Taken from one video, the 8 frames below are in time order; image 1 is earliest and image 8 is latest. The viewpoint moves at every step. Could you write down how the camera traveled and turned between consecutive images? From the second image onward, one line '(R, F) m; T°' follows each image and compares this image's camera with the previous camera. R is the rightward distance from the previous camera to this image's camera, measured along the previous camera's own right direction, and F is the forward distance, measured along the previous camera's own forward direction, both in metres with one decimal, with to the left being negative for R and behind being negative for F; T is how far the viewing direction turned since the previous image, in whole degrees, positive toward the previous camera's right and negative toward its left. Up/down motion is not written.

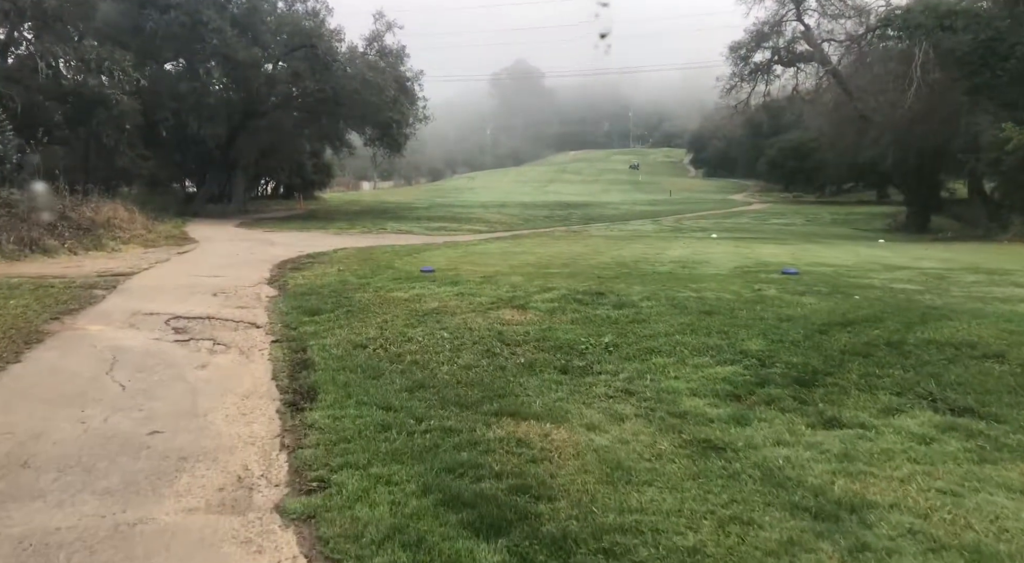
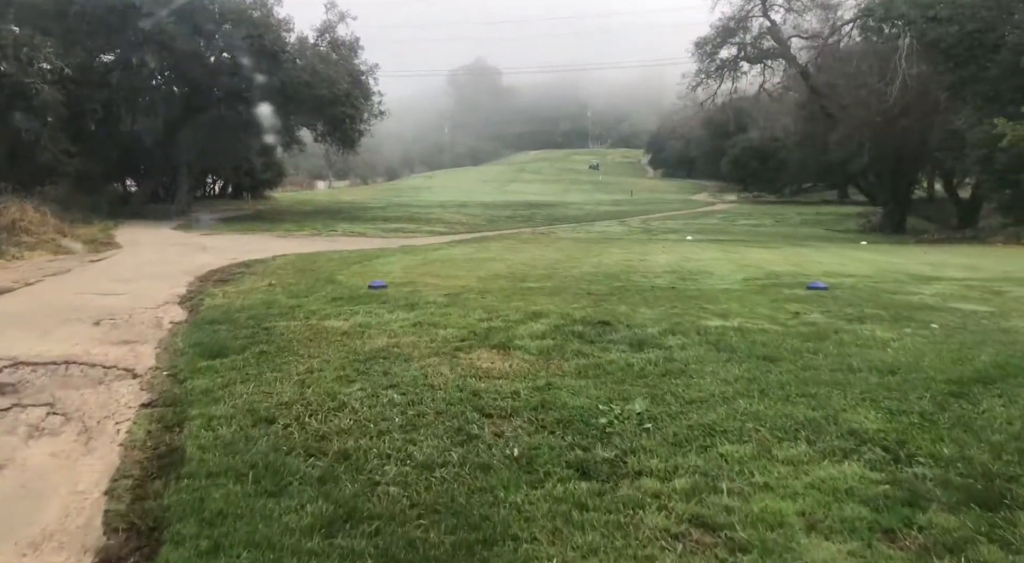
(-0.1, +2.1) m; +3°
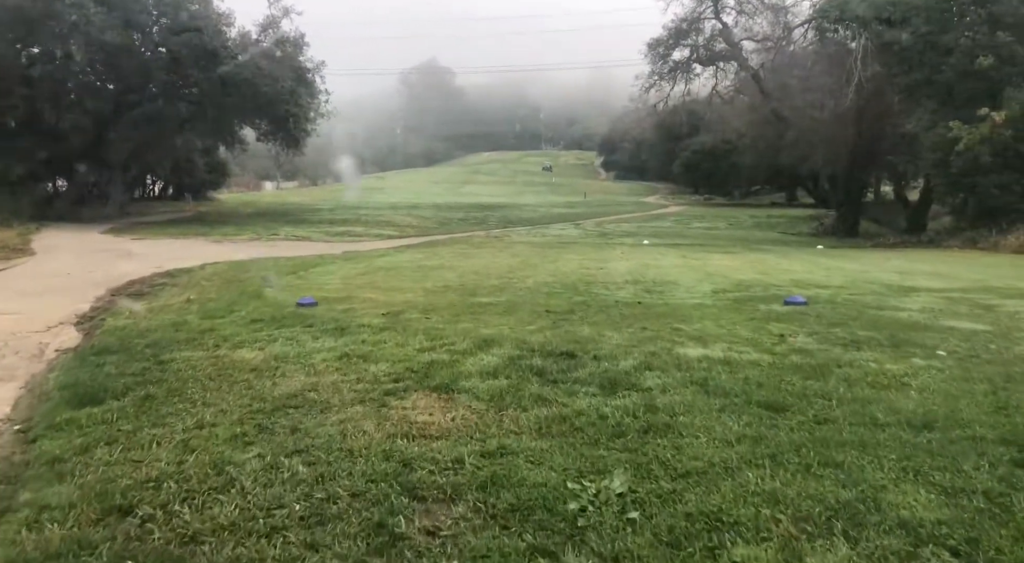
(0.0, +1.0) m; +3°
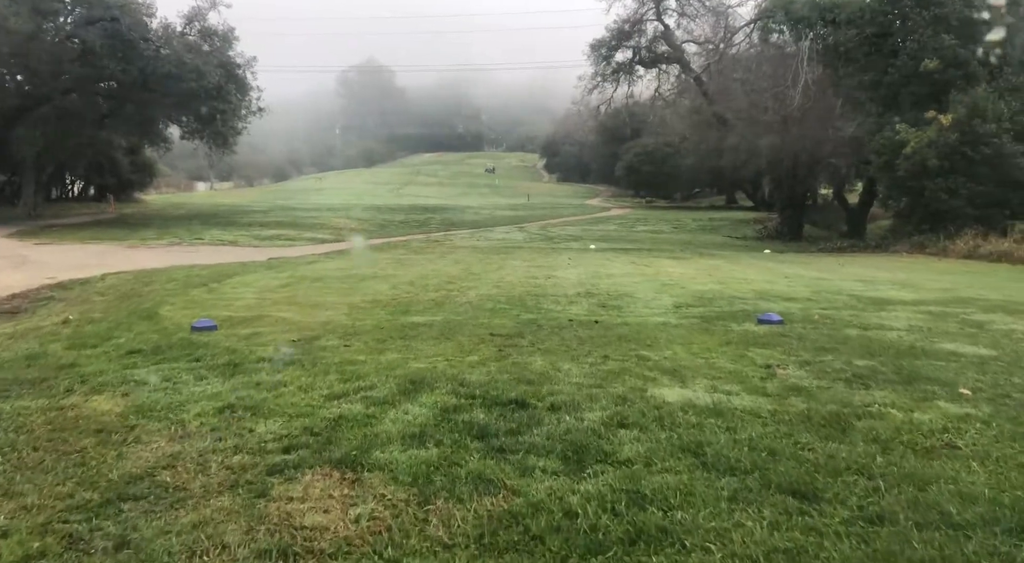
(0.0, +1.2) m; +4°
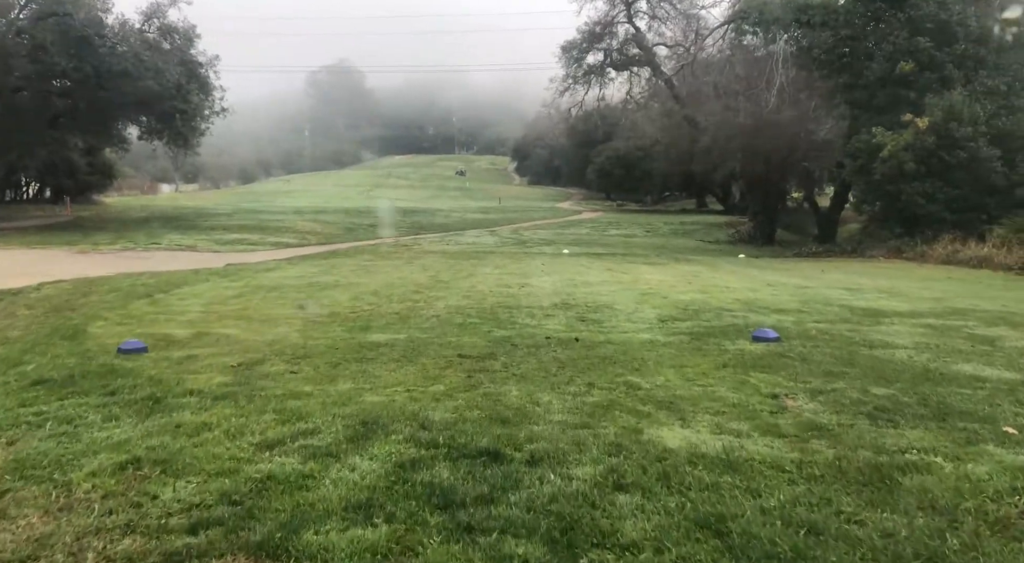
(0.0, +0.7) m; +2°
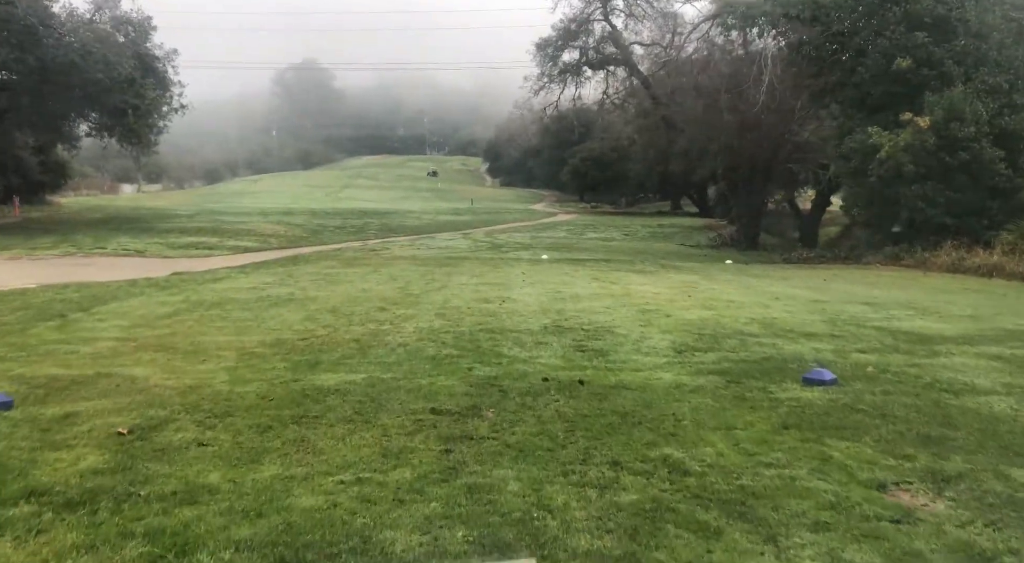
(-0.1, +1.5) m; +2°
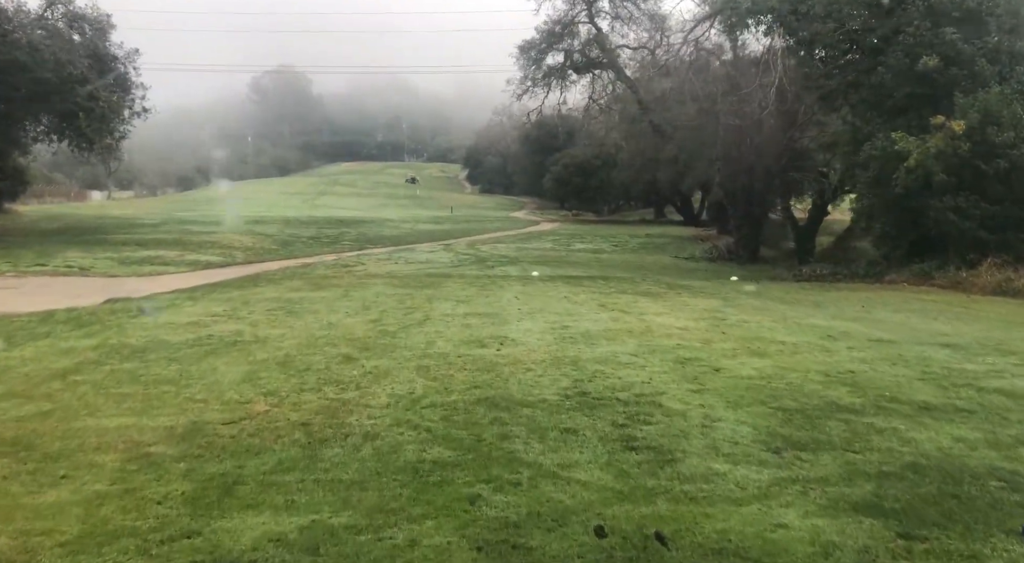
(-0.2, +2.2) m; +1°
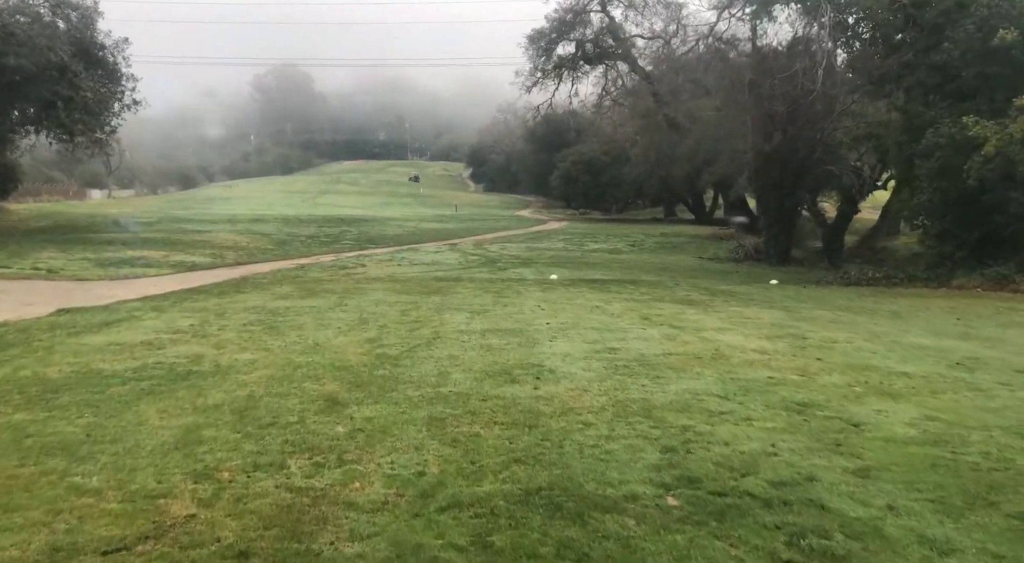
(-0.3, +2.3) m; 0°
